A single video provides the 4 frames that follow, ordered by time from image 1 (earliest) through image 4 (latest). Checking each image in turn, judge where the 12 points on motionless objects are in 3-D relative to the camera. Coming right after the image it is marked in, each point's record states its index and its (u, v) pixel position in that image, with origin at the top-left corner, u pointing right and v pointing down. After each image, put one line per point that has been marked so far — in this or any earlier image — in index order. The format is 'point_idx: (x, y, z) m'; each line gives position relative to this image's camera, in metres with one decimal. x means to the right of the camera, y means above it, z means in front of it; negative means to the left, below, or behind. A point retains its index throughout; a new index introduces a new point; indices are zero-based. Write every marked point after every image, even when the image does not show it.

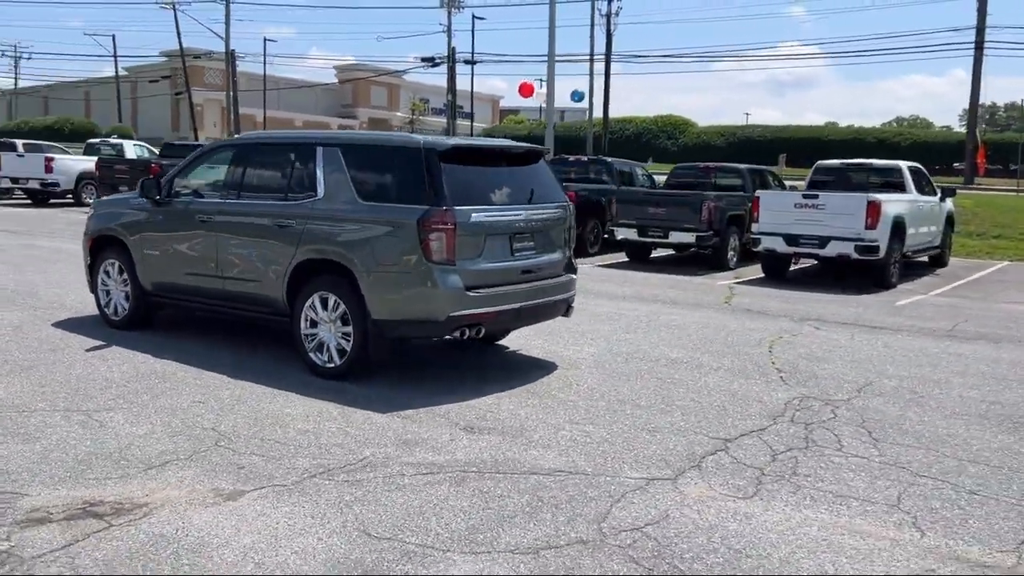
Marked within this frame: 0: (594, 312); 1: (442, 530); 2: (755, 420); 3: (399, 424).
0: (+1.1, -0.4, +12.0) m
1: (-0.4, -1.3, +4.6) m
2: (+1.9, -1.1, +7.0) m
3: (-0.9, -1.0, +6.6) m
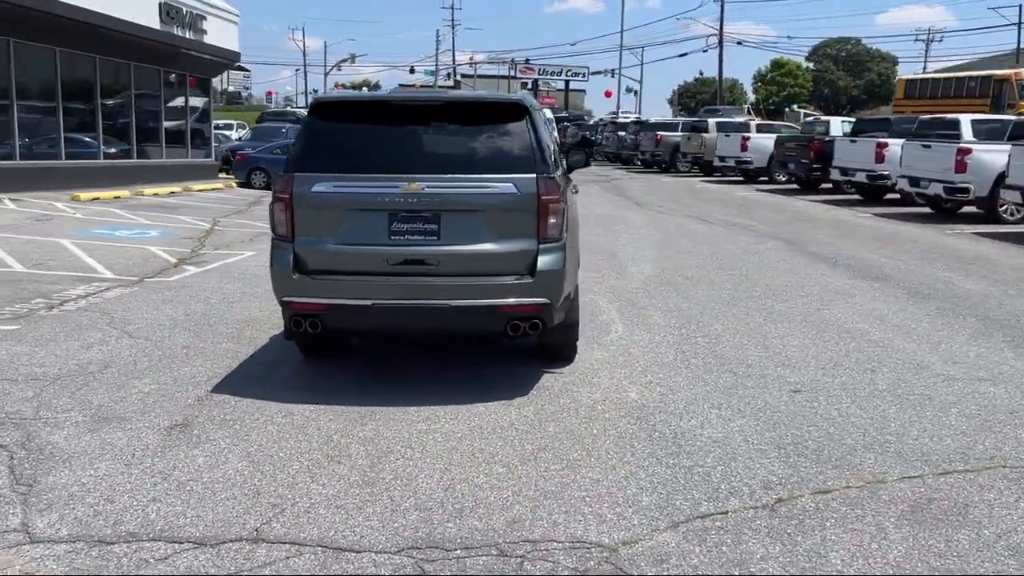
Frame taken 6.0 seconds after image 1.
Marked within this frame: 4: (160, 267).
0: (+3.2, -0.6, +7.7) m
1: (-3.8, -1.1, +4.7) m
2: (-0.6, -1.2, +4.2) m
3: (-2.4, -0.8, +6.3) m
4: (-5.2, +0.3, +12.9) m
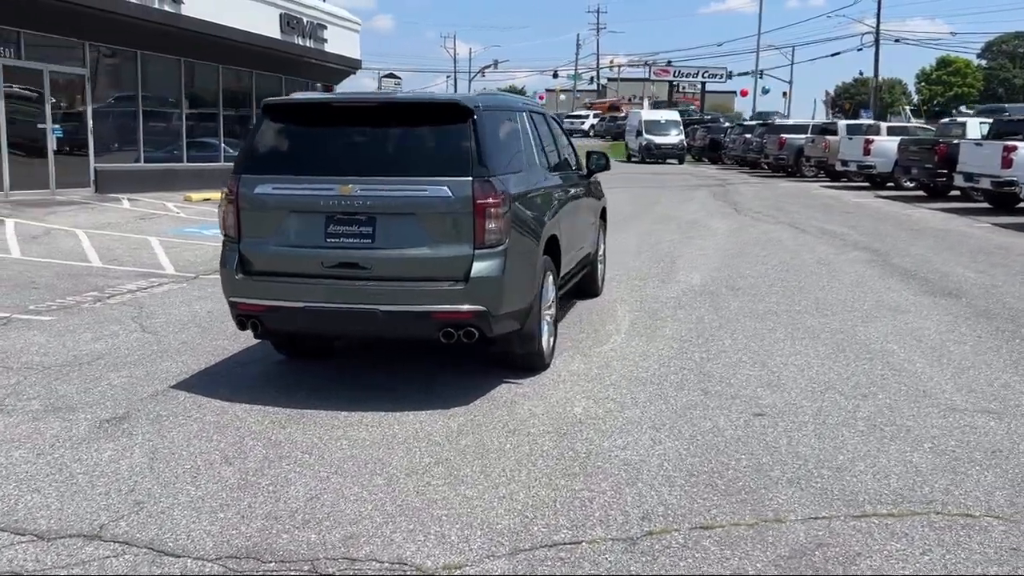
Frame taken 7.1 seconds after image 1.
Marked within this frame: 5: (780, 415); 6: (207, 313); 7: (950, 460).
0: (+2.9, -0.7, +6.9) m
1: (-4.4, -1.0, +5.2) m
2: (-1.4, -1.2, +4.1) m
3: (-2.9, -0.8, +6.5) m
4: (-4.5, +0.3, +13.4) m
5: (+1.9, -0.9, +6.0) m
6: (-3.4, -0.3, +9.6) m
7: (+2.7, -1.0, +5.2) m
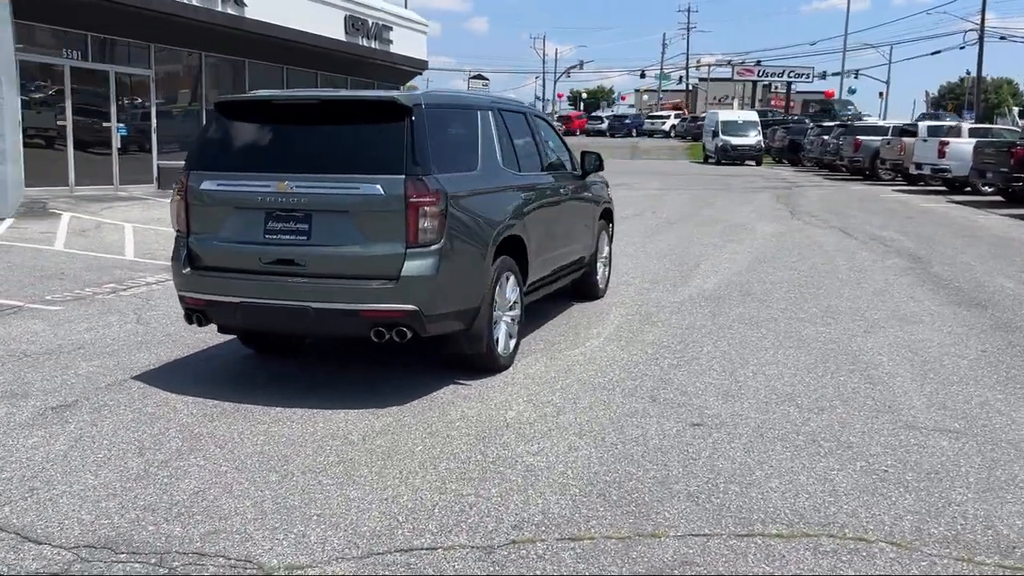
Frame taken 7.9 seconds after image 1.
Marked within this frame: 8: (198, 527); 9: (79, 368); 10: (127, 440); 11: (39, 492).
0: (+2.5, -0.8, +6.6) m
1: (-5.0, -0.9, +5.6) m
2: (-2.0, -1.2, +4.2) m
3: (-3.3, -0.7, +6.7) m
4: (-4.2, +0.4, +13.8) m
5: (+1.4, -0.9, +5.8) m
6: (-3.5, -0.2, +9.9) m
7: (+2.1, -1.1, +4.9) m
8: (-1.5, -1.2, +4.2) m
9: (-3.5, -0.7, +7.2) m
10: (-2.4, -1.0, +5.4) m
11: (-2.5, -1.1, +4.6) m
